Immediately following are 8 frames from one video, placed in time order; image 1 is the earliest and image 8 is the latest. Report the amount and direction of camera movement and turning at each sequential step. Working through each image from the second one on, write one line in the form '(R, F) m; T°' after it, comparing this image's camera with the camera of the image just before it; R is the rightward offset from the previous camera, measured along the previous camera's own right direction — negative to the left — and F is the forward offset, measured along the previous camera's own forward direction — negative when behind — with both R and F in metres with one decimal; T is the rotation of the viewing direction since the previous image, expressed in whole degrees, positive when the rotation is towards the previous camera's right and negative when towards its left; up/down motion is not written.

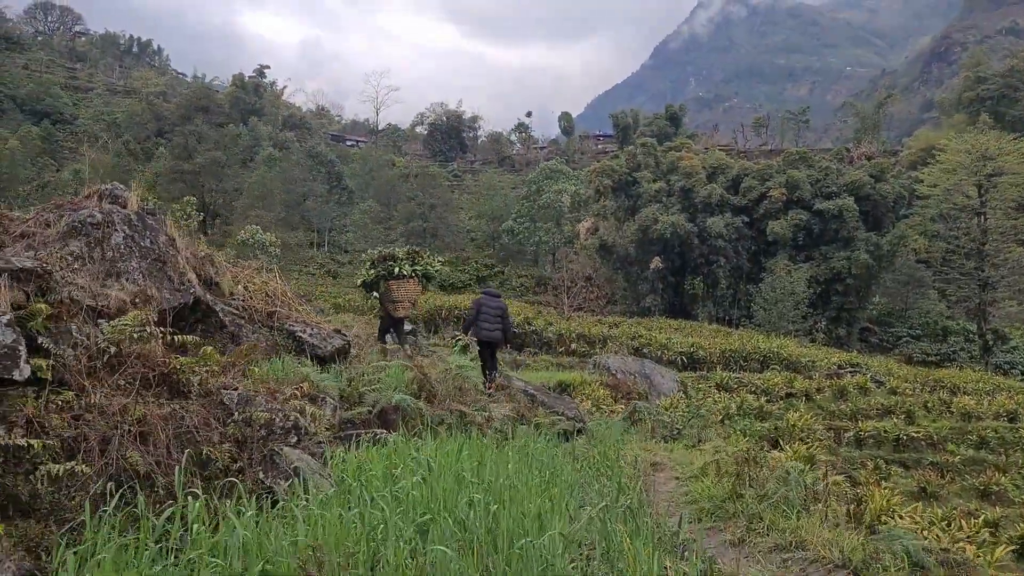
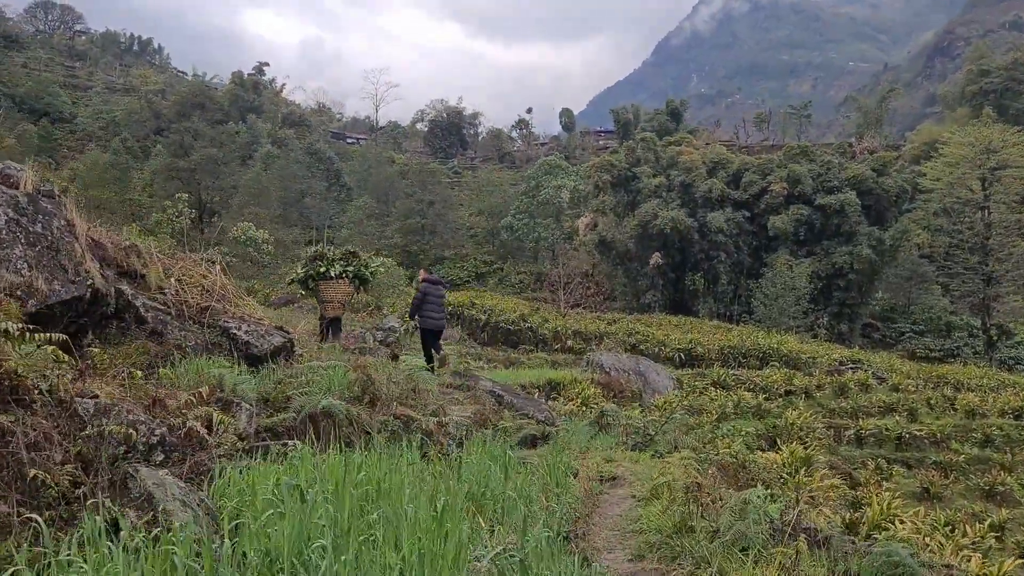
(+0.2, +0.3) m; 0°
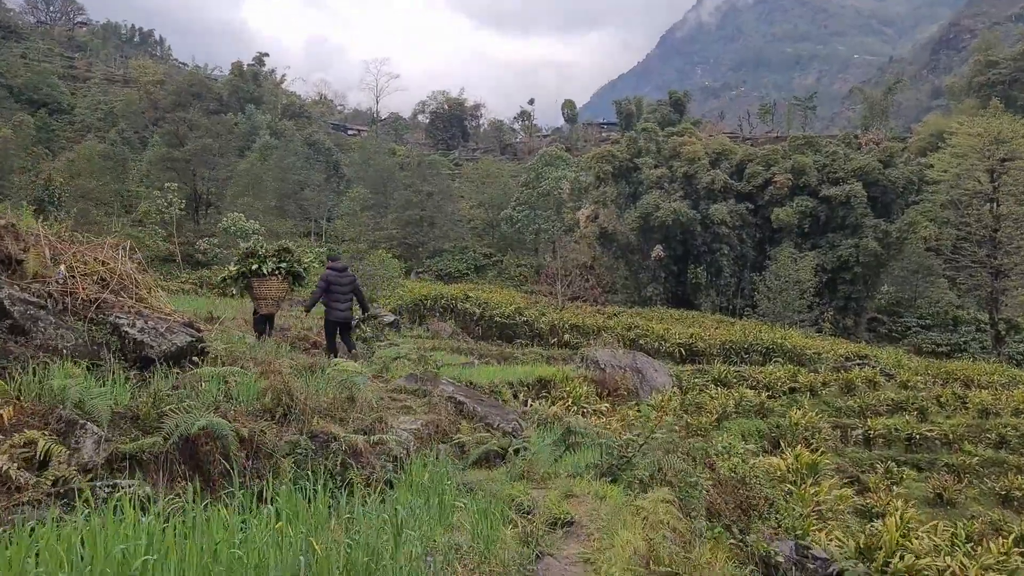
(+0.2, +0.6) m; 0°
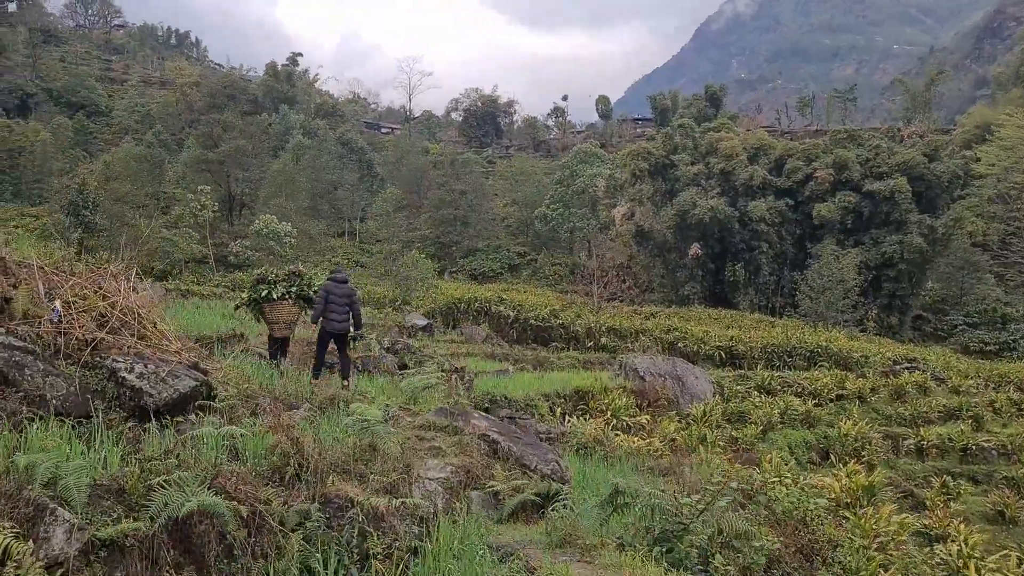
(0.0, +0.3) m; -2°
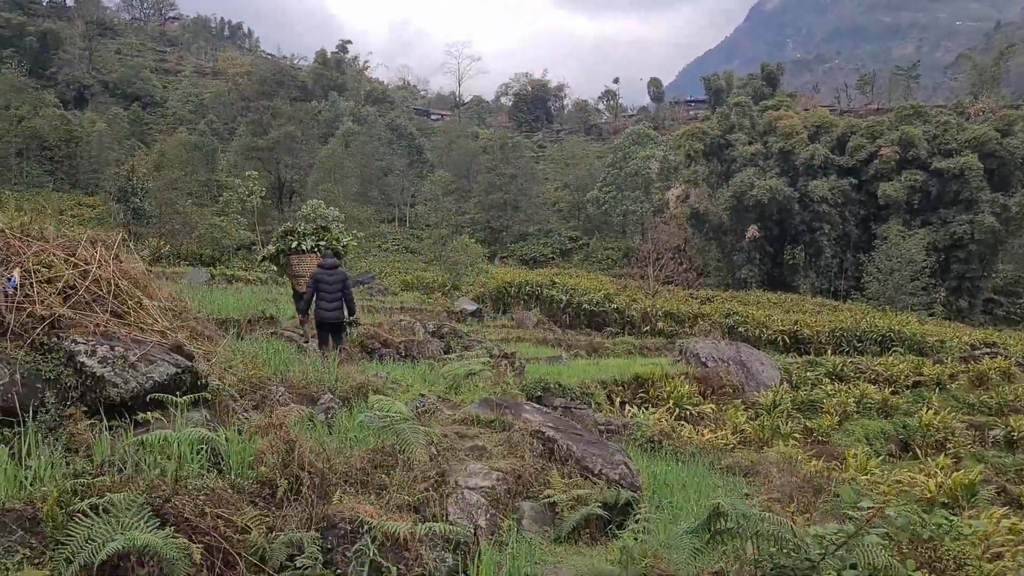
(0.0, +0.6) m; -3°
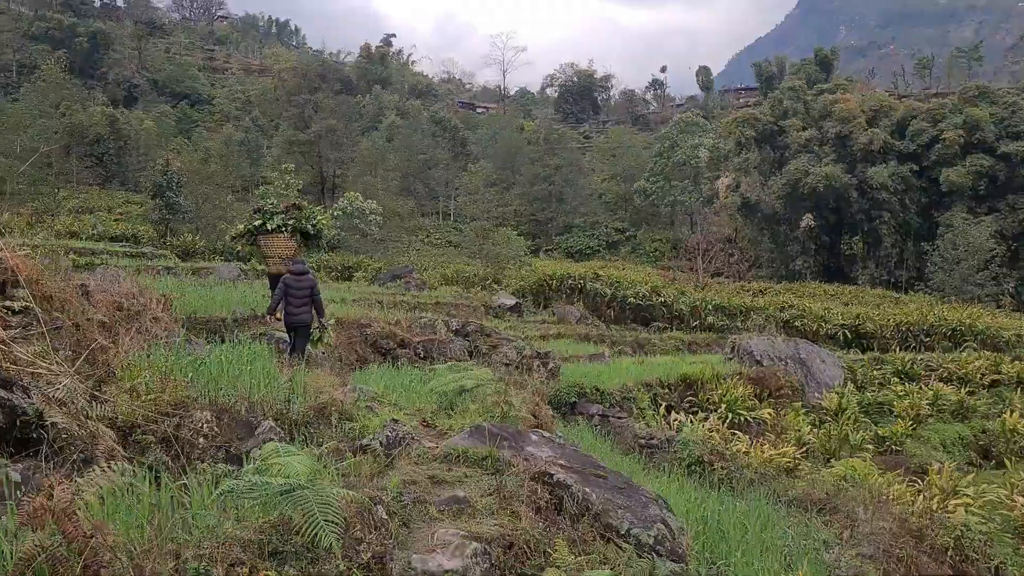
(+0.1, +0.7) m; -3°
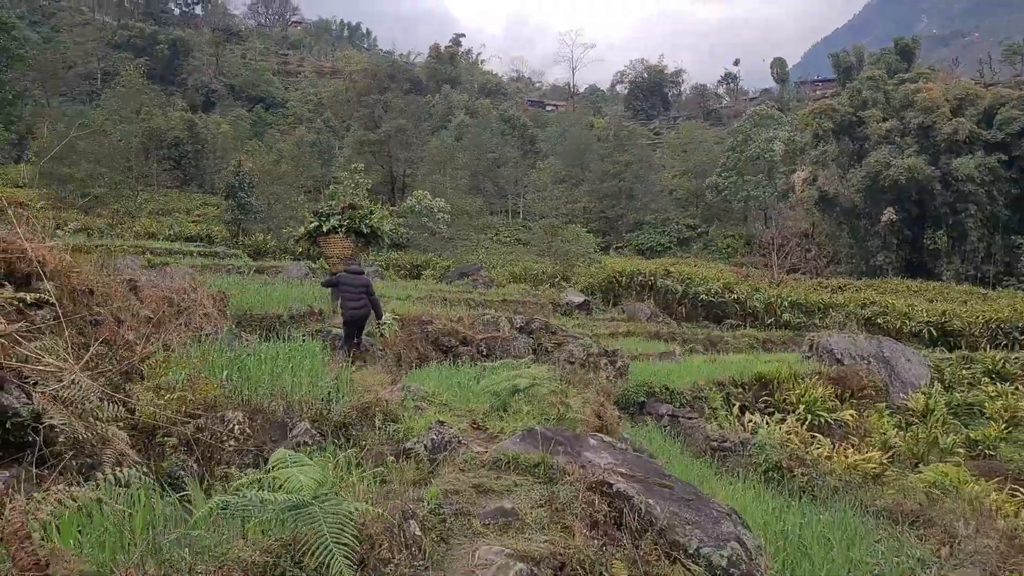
(0.0, +0.2) m; -4°
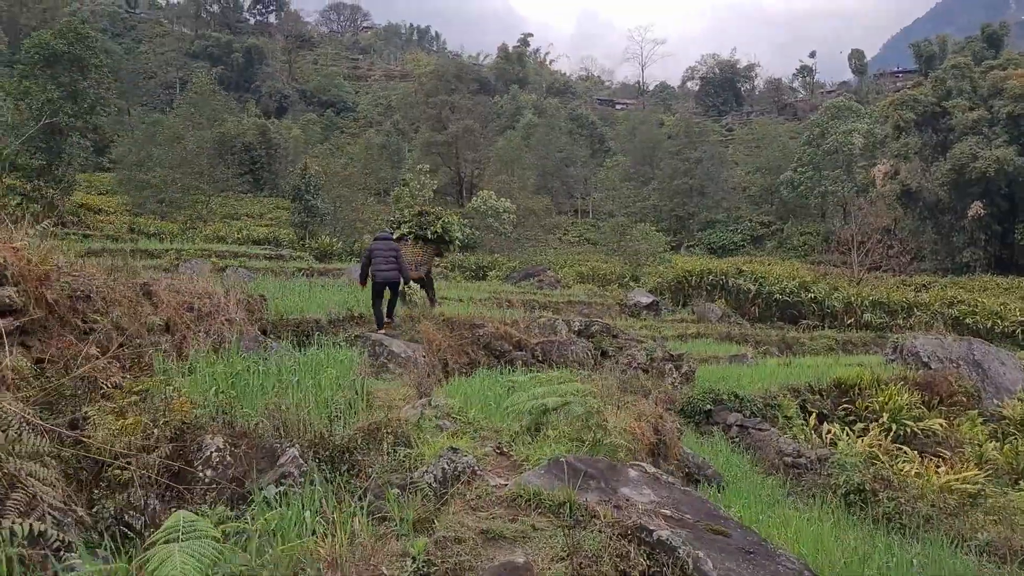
(+0.1, +0.3) m; -4°
